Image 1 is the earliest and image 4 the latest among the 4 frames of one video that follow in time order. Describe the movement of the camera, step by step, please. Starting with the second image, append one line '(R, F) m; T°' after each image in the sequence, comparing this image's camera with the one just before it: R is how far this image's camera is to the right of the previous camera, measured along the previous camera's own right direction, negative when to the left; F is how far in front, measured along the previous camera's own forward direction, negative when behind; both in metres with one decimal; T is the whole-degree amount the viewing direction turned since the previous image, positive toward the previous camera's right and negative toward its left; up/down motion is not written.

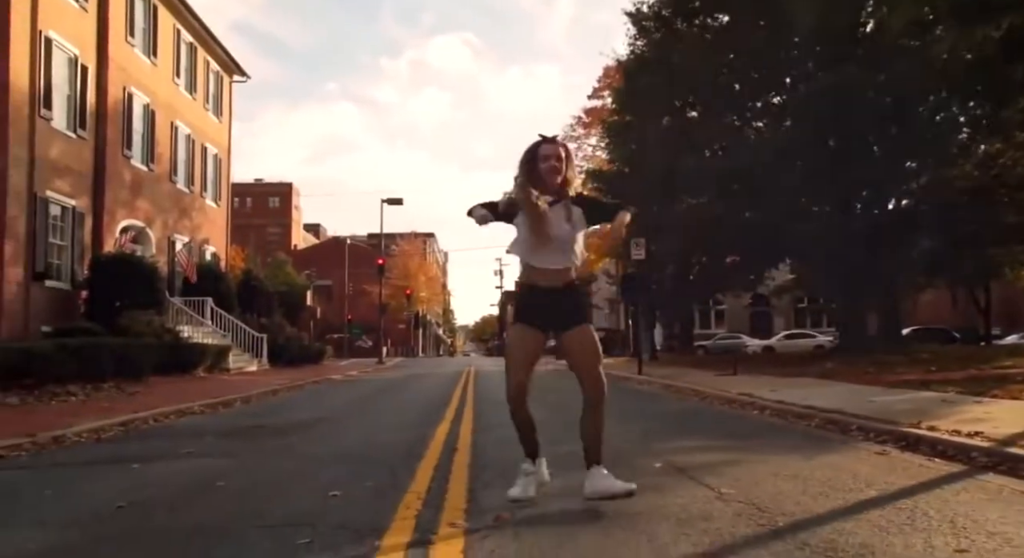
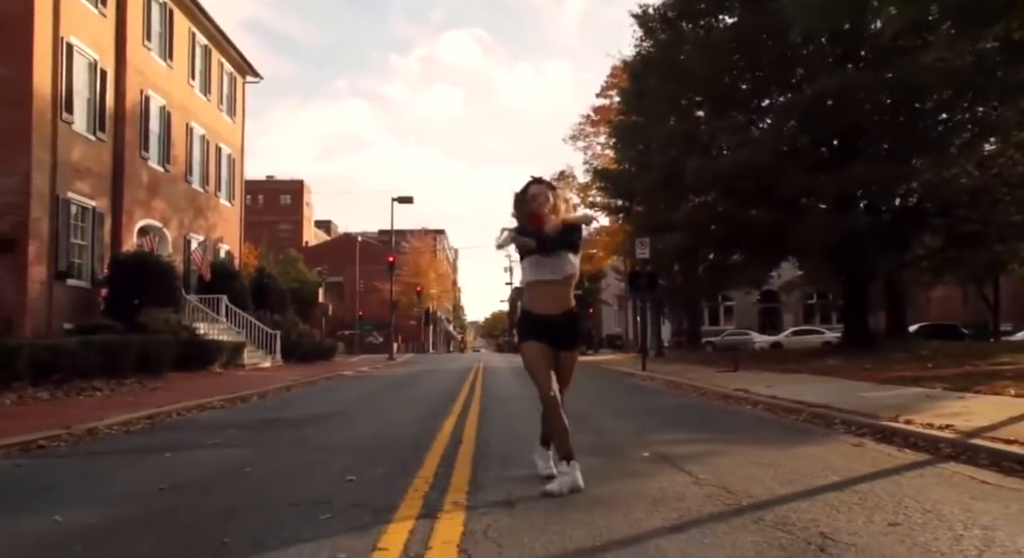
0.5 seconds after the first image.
(+0.1, -0.5) m; -1°
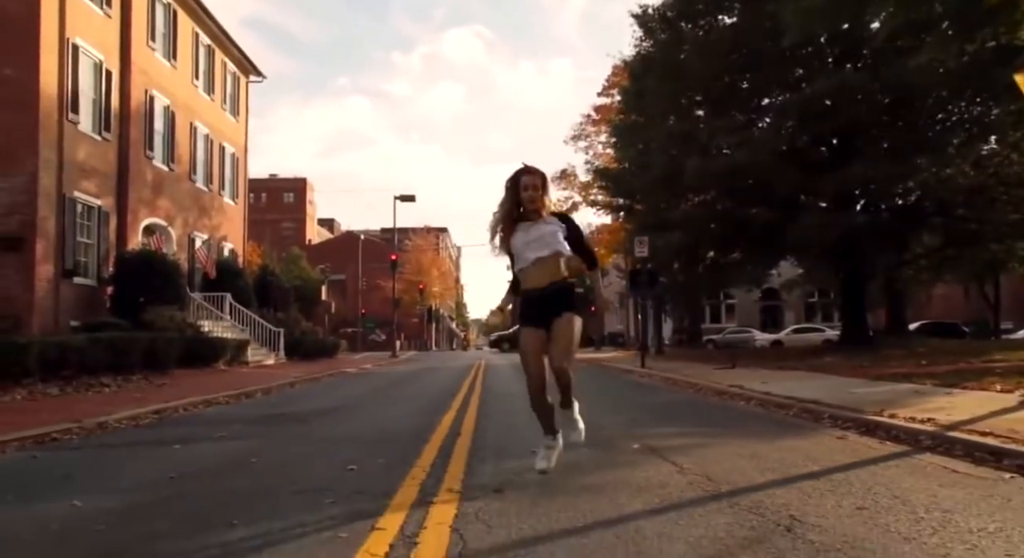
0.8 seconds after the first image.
(+0.1, -0.2) m; 0°
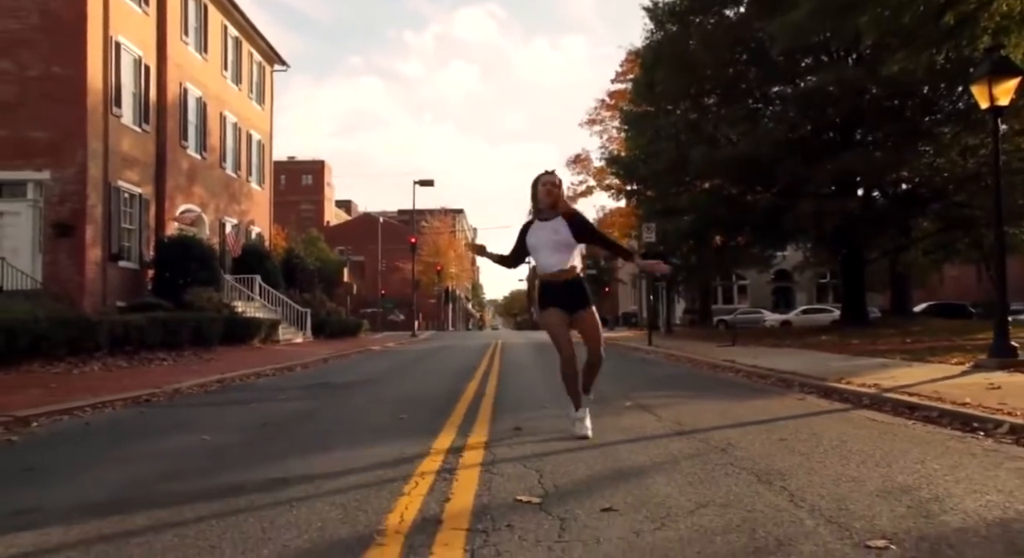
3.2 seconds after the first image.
(0.0, -1.4) m; -1°
